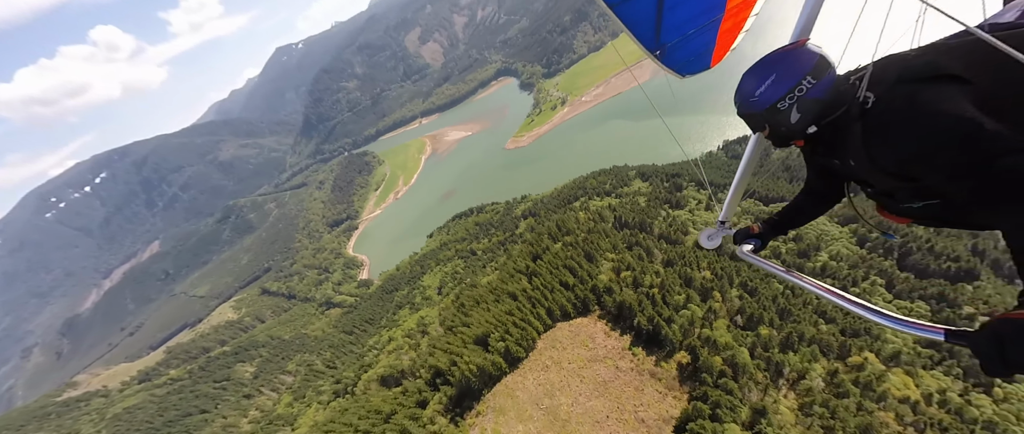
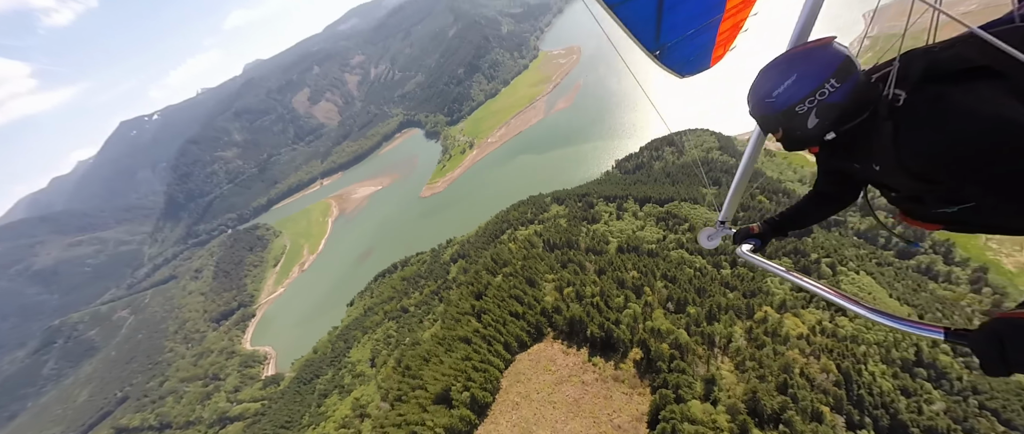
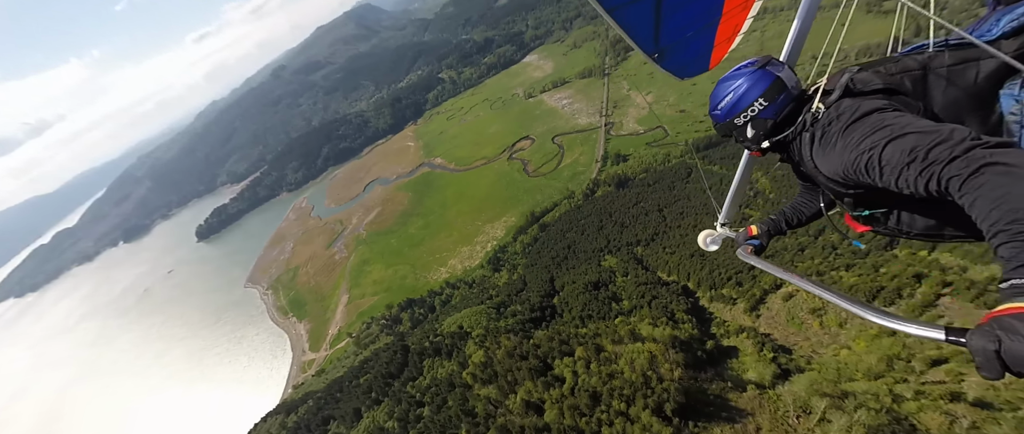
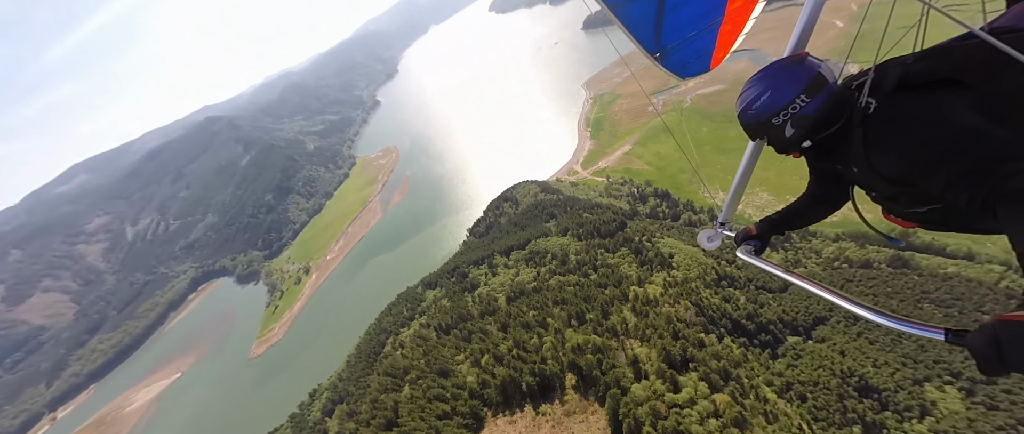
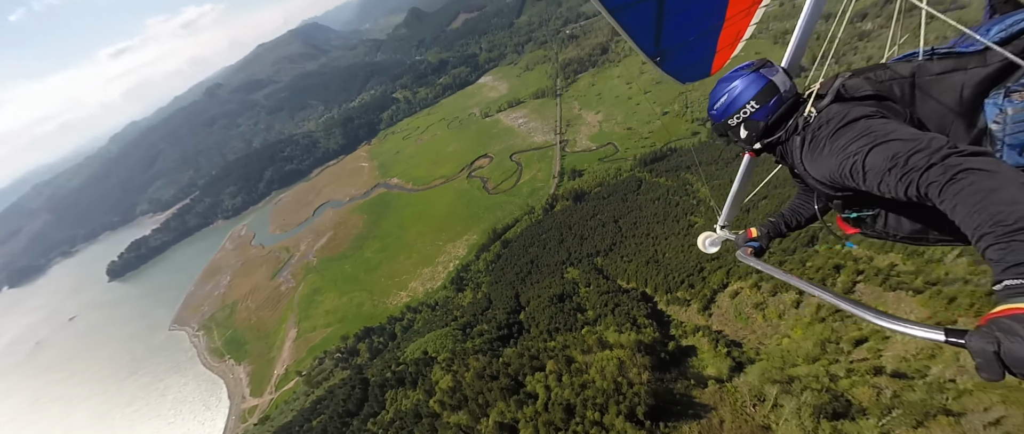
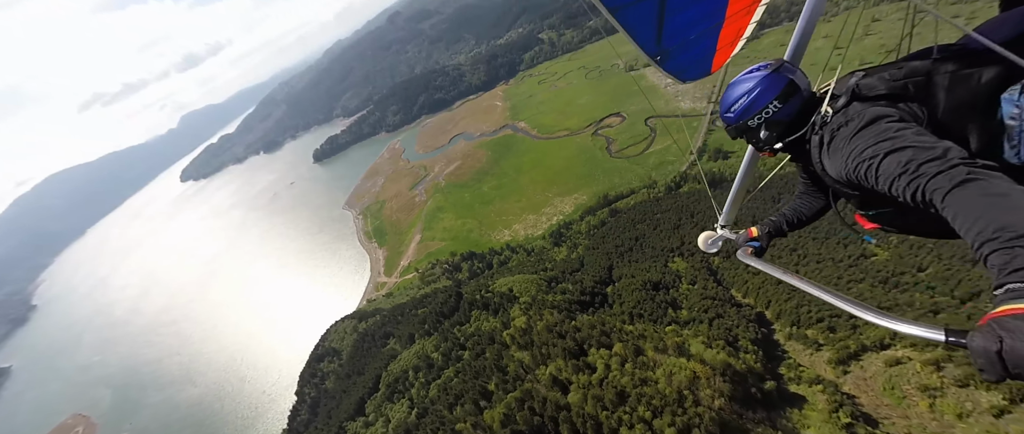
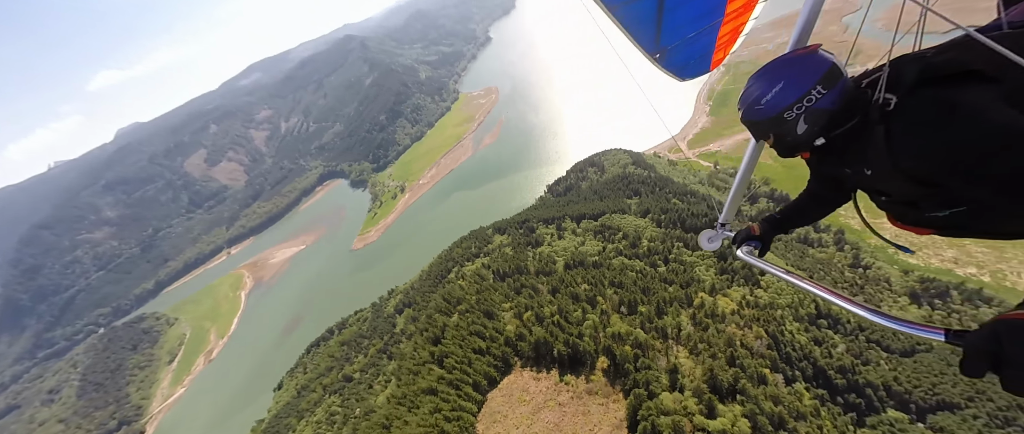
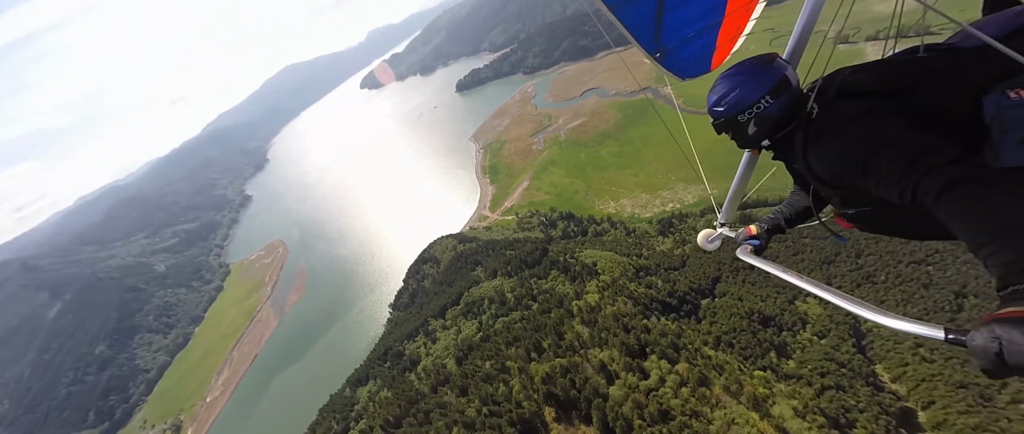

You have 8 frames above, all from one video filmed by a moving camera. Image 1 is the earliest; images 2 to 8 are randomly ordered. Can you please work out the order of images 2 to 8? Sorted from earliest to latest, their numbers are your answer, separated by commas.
2, 7, 4, 8, 6, 3, 5
